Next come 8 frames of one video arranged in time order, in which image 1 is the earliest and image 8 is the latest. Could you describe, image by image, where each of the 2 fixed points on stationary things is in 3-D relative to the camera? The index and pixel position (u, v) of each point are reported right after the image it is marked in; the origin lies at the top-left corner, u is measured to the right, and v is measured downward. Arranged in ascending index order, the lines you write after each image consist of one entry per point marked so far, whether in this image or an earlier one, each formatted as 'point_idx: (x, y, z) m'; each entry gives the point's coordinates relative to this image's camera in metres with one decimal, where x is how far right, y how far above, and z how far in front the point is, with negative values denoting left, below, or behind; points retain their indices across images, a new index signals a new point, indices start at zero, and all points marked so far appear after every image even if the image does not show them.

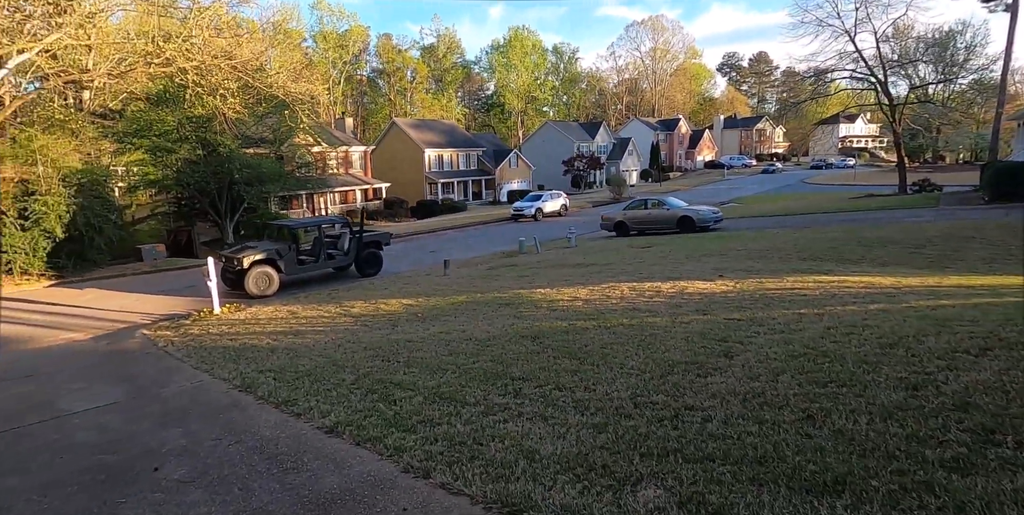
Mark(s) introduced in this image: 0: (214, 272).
0: (-5.9, -0.3, +11.1) m
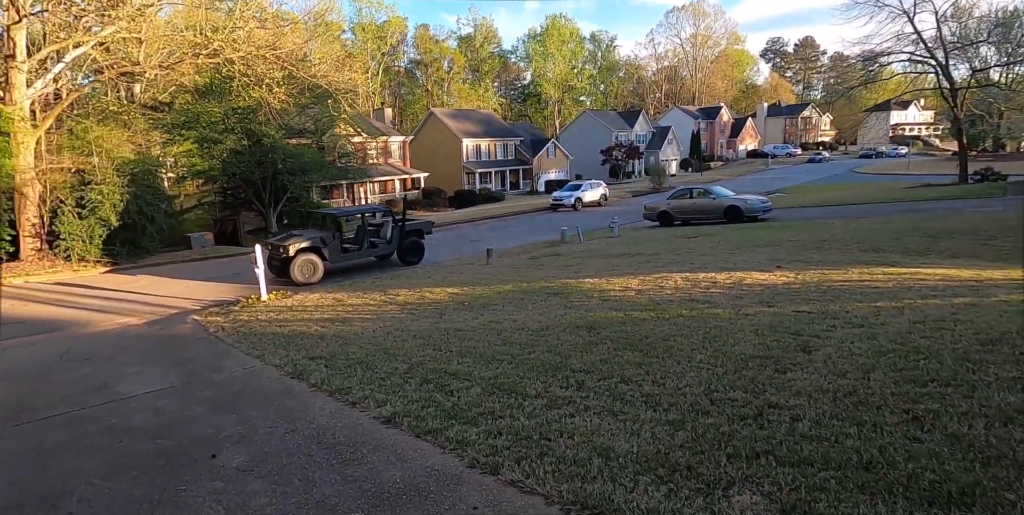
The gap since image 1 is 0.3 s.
0: (-5.0, 0.0, +11.2) m
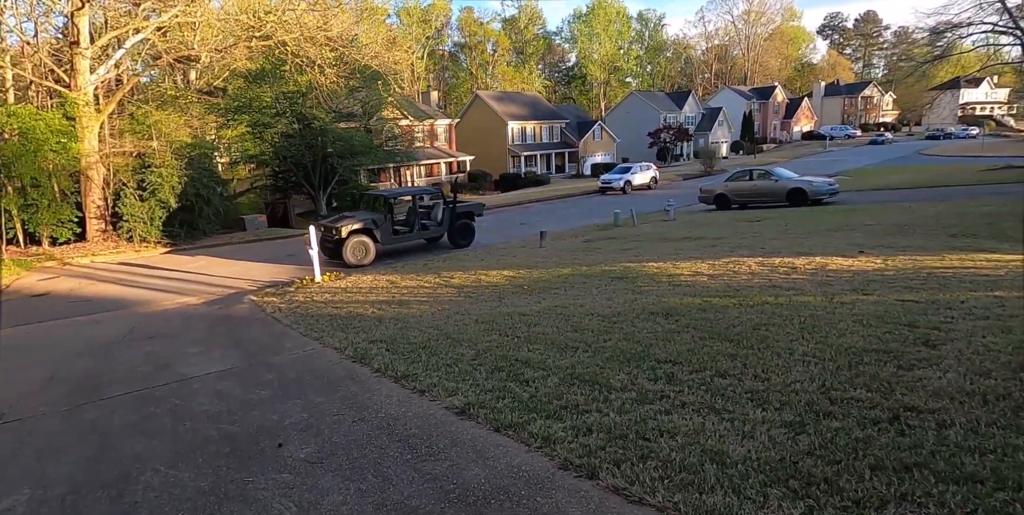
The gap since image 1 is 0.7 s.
0: (-3.9, +0.3, +11.1) m
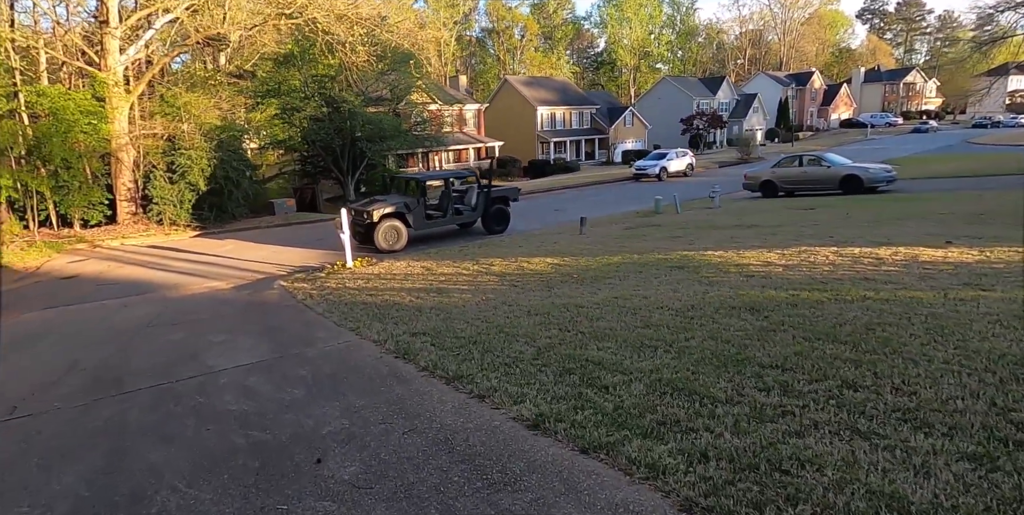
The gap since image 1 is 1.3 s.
0: (-3.1, +0.6, +10.6) m
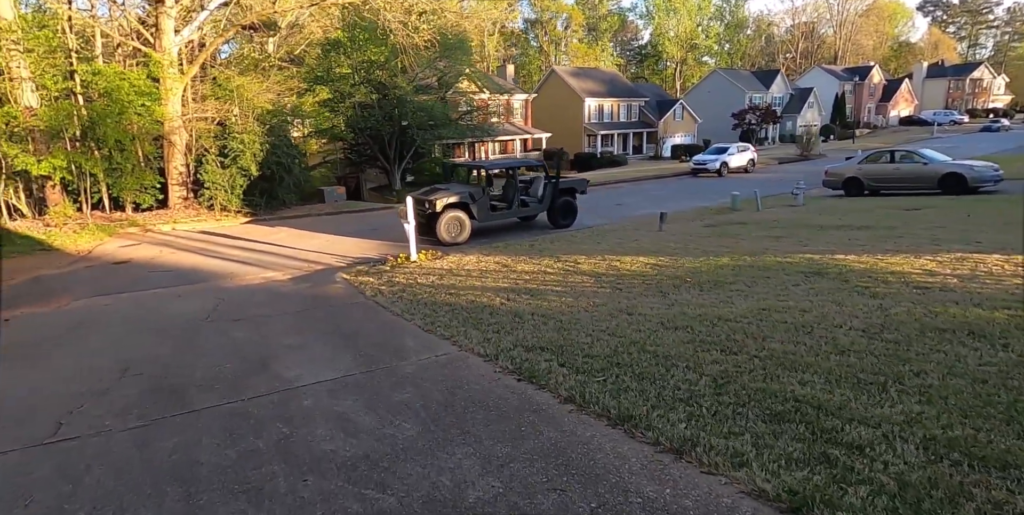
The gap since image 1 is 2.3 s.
0: (-1.7, +0.8, +9.7) m
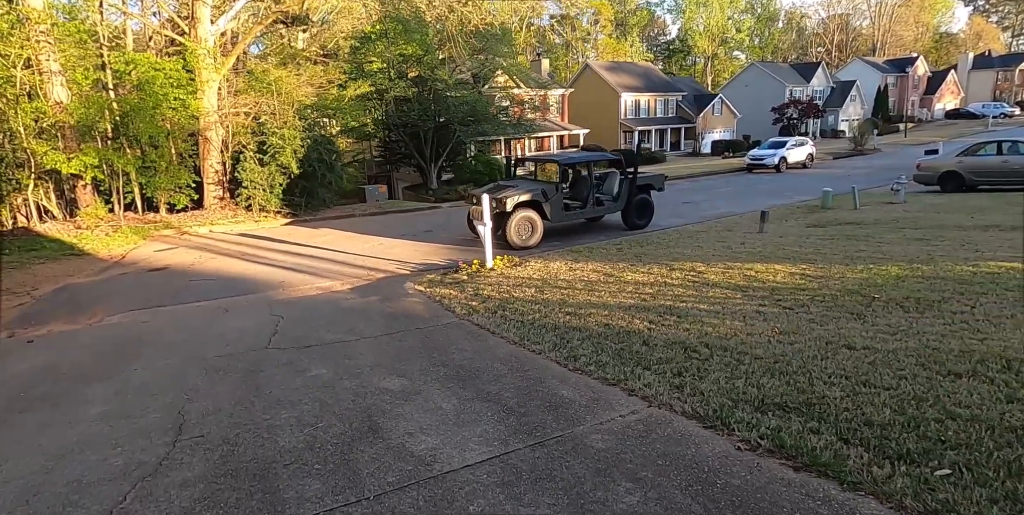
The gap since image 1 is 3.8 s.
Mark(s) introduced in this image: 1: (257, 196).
0: (-0.4, +0.7, +8.5) m
1: (-6.9, +1.7, +15.2) m
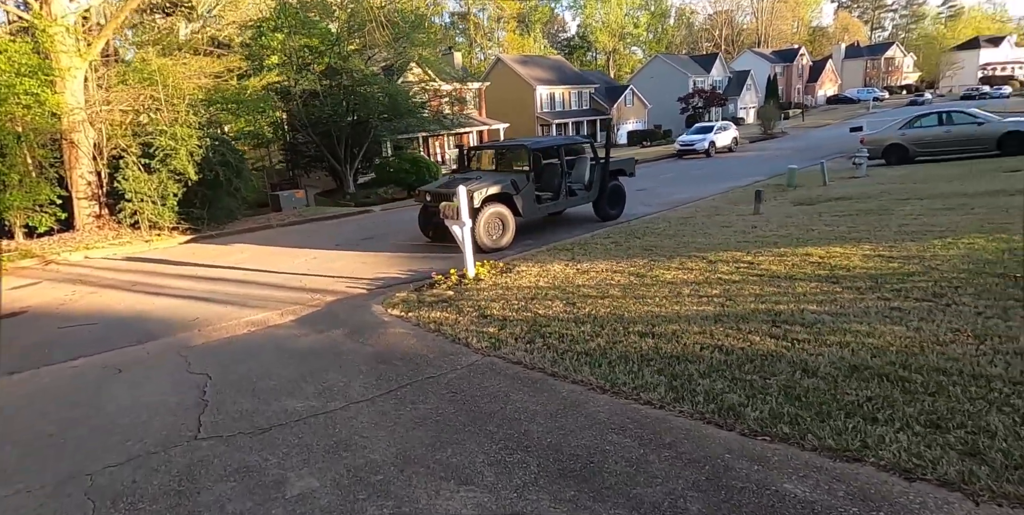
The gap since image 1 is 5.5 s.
0: (-0.6, +0.6, +6.8) m
1: (-8.1, +1.1, +12.5) m
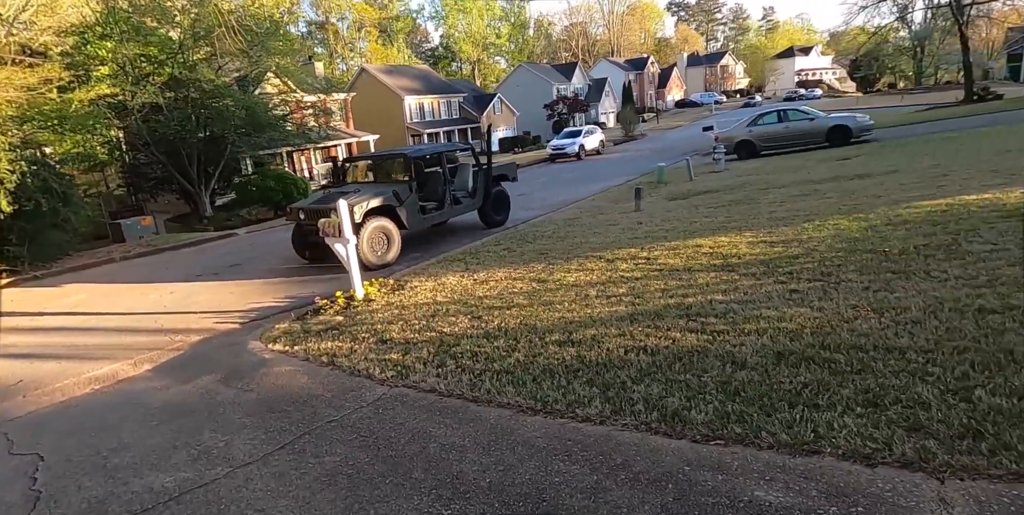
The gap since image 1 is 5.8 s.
0: (-1.8, +0.4, +6.2) m
1: (-10.4, +0.1, +10.2) m
